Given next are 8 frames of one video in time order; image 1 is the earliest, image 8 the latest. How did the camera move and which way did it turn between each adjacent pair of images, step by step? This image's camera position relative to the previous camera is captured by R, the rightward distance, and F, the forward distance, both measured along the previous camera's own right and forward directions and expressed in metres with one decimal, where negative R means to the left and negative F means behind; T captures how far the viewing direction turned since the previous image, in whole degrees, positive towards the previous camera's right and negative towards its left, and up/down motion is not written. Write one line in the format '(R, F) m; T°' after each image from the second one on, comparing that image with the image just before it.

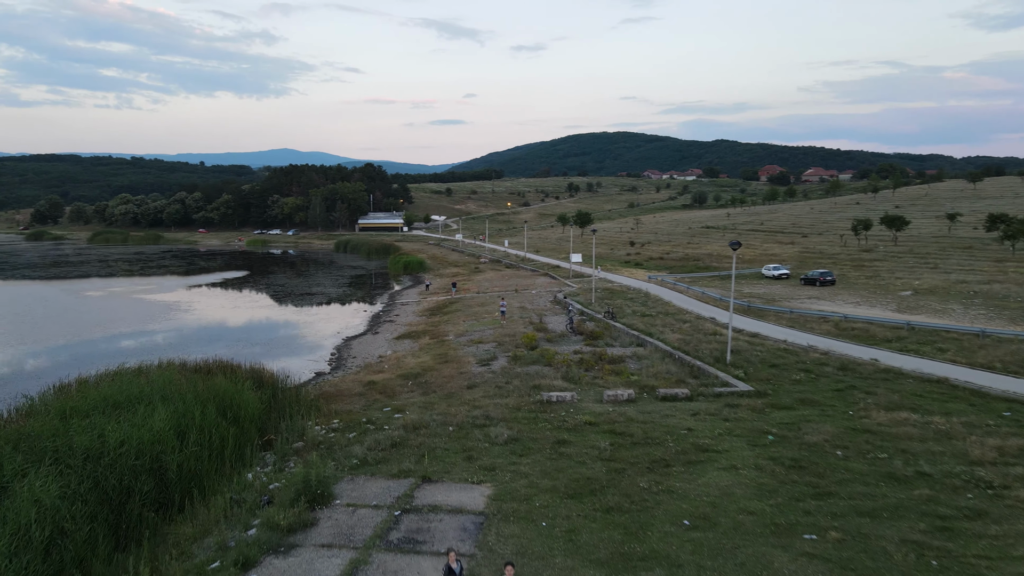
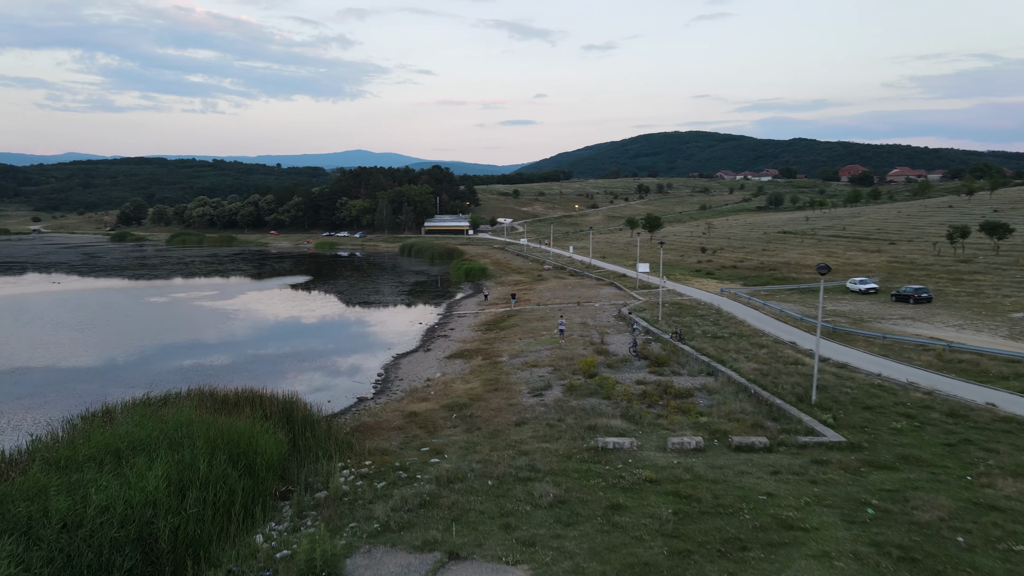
(+0.3, +1.6) m; -5°
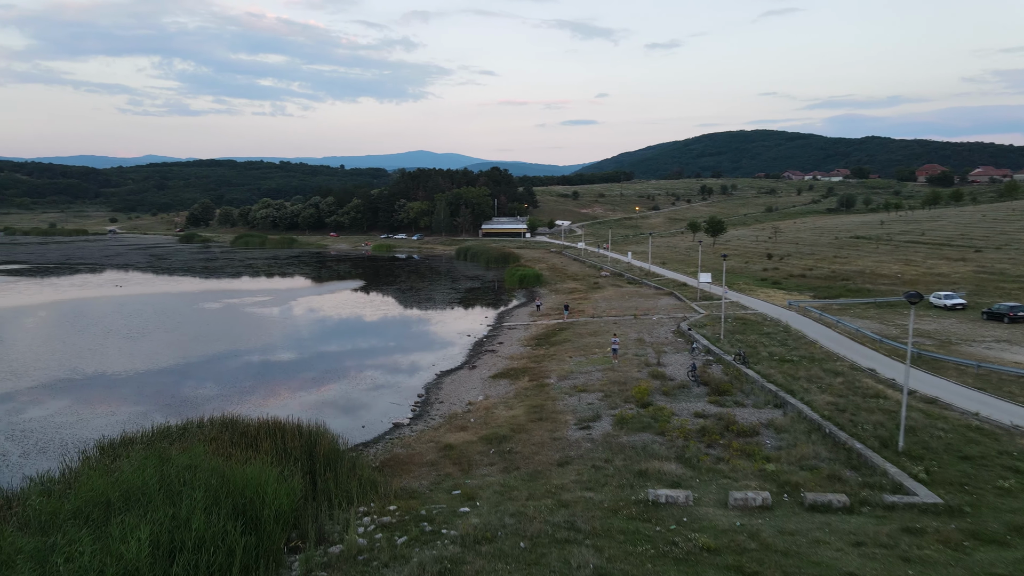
(+0.3, +1.3) m; -5°
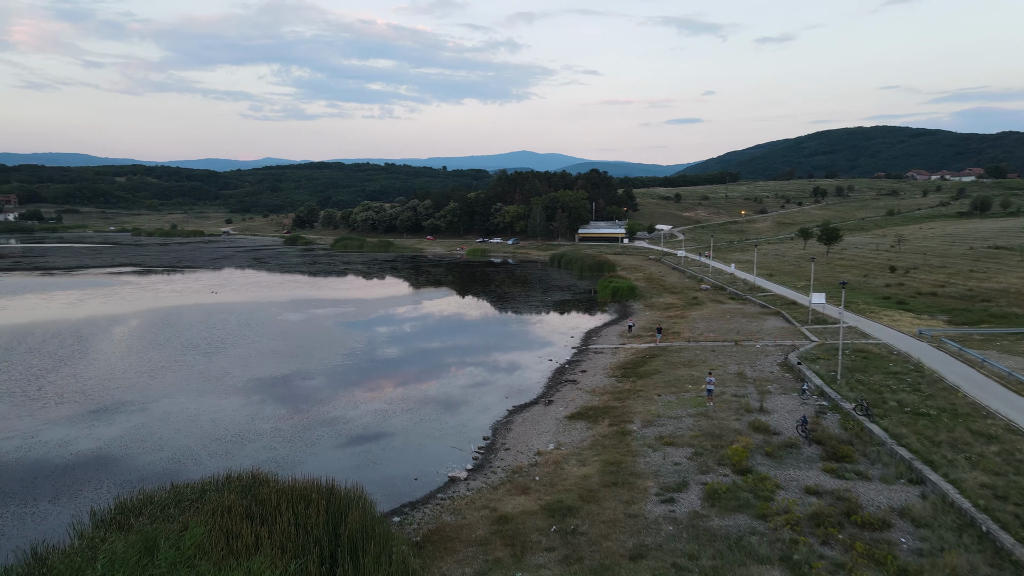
(+0.5, +2.2) m; -8°
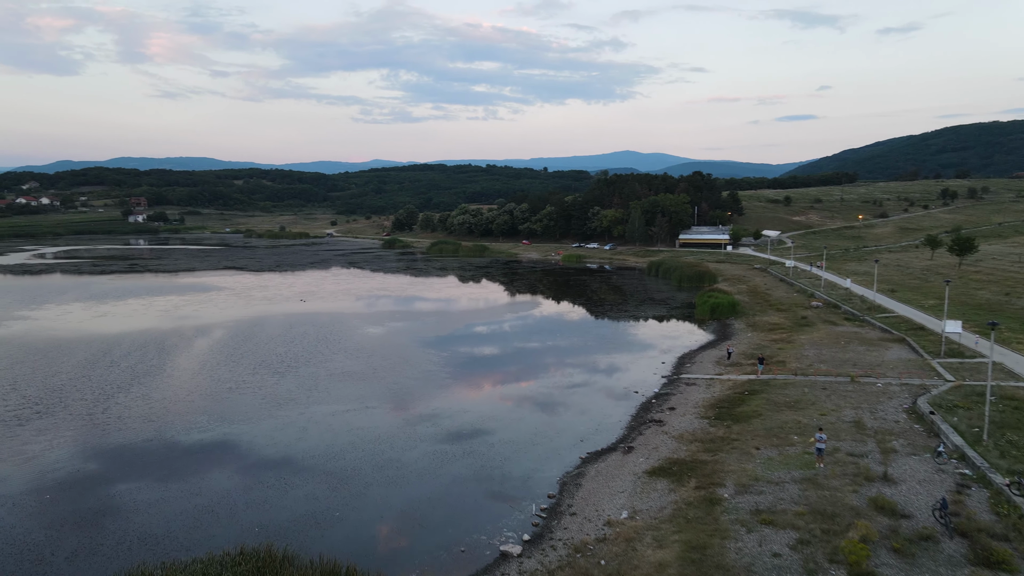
(+0.6, +2.2) m; -8°
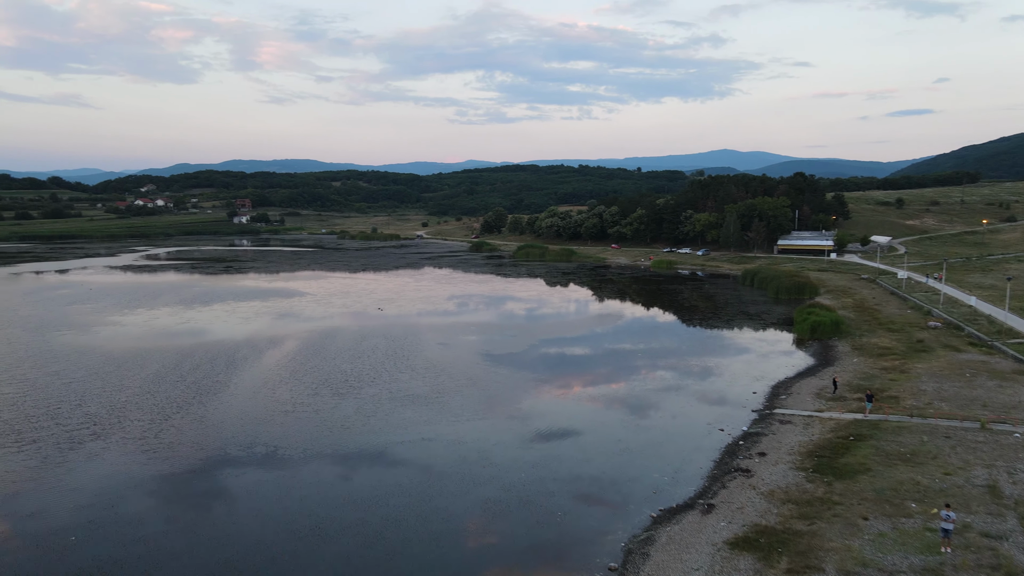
(+0.6, +2.0) m; -7°
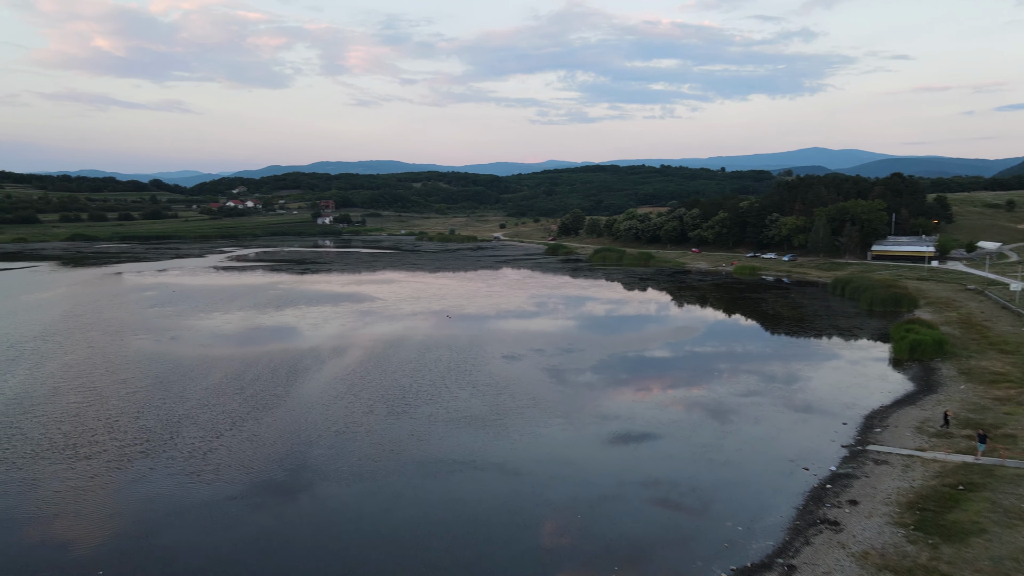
(+0.5, +1.5) m; -6°
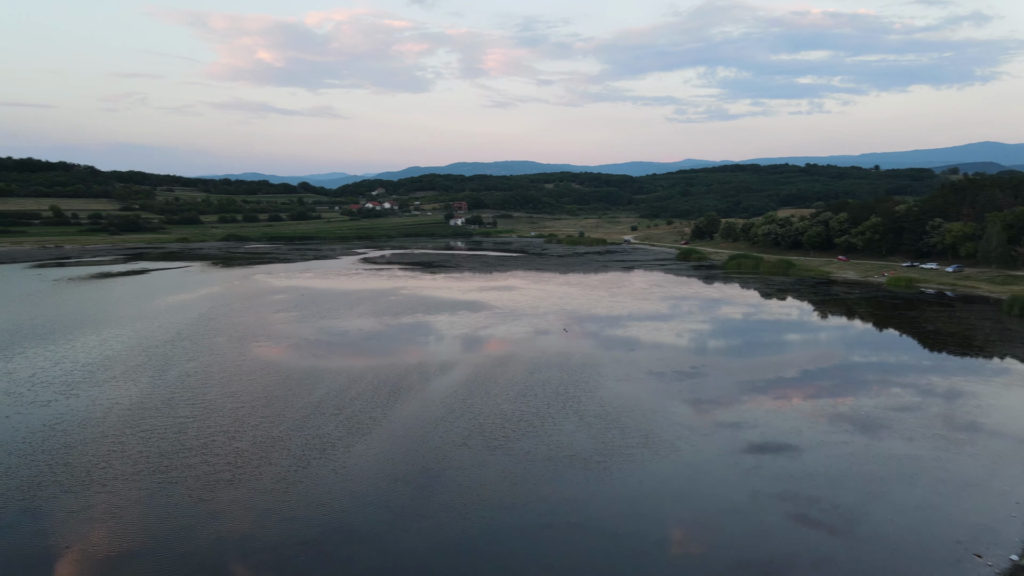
(+0.7, +2.2) m; -10°
